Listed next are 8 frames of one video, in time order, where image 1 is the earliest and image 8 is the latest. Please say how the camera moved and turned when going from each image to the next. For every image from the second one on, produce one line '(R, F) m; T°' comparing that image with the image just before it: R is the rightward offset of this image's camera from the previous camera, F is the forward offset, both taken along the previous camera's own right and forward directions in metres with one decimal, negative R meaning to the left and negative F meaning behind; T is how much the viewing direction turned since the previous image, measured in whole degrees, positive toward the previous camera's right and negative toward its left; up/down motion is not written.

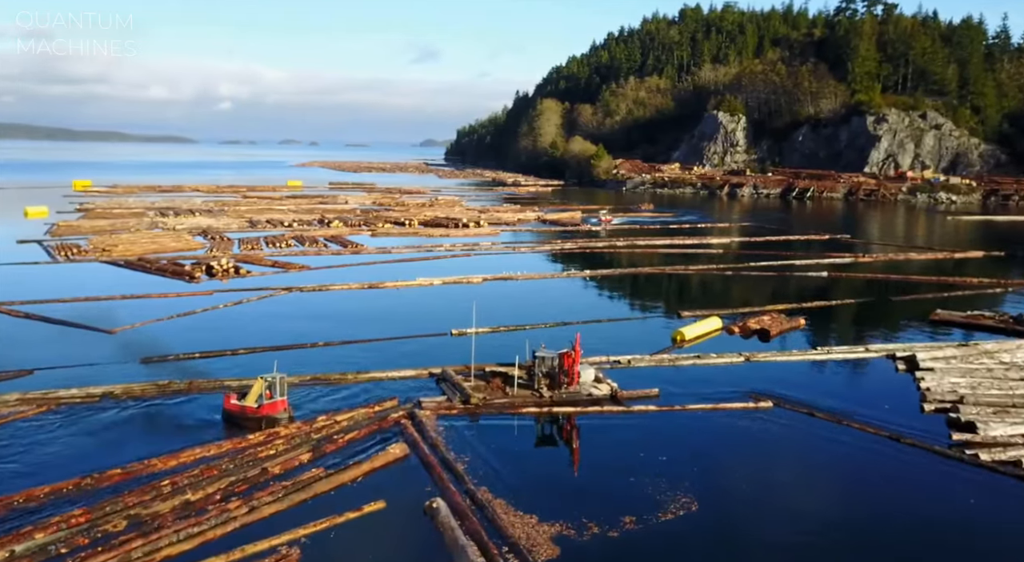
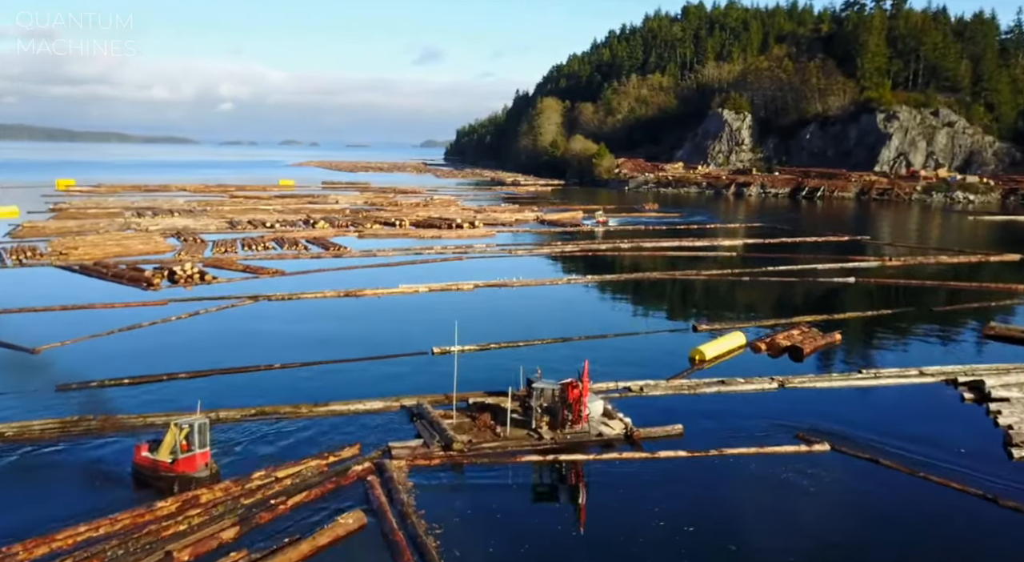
(+0.2, +2.6) m; 0°
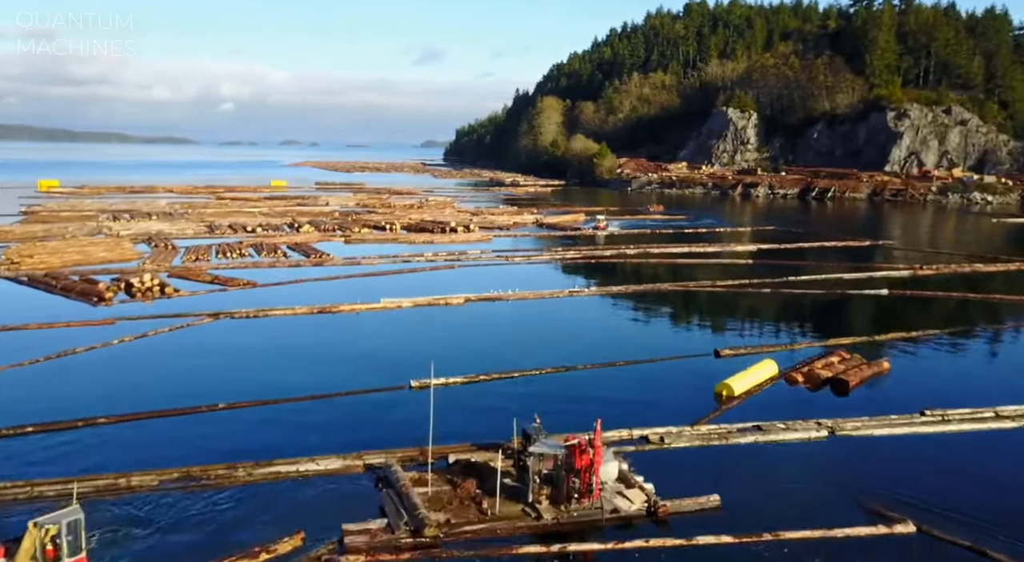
(+0.1, +2.4) m; 0°
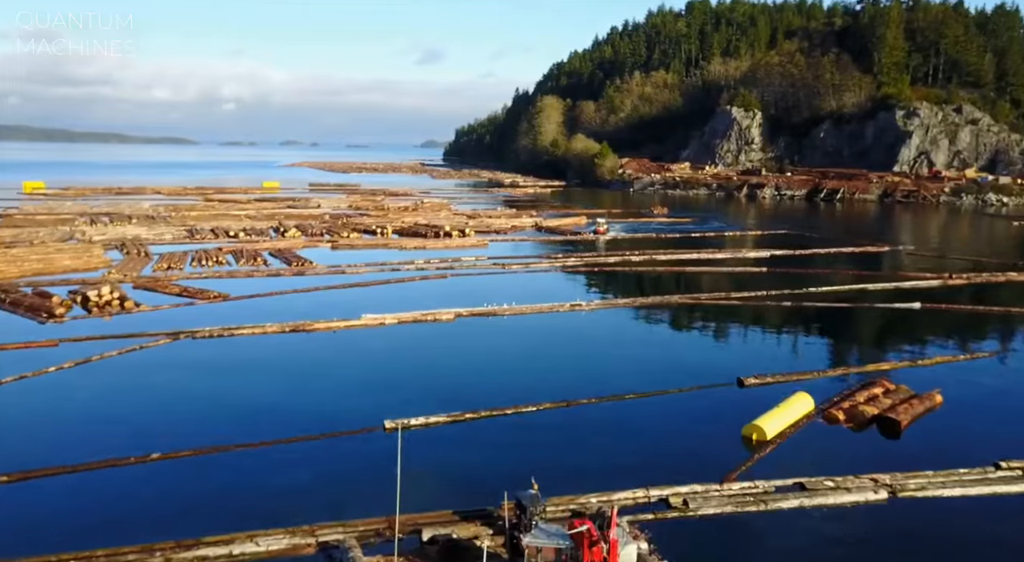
(+0.1, +2.0) m; 0°
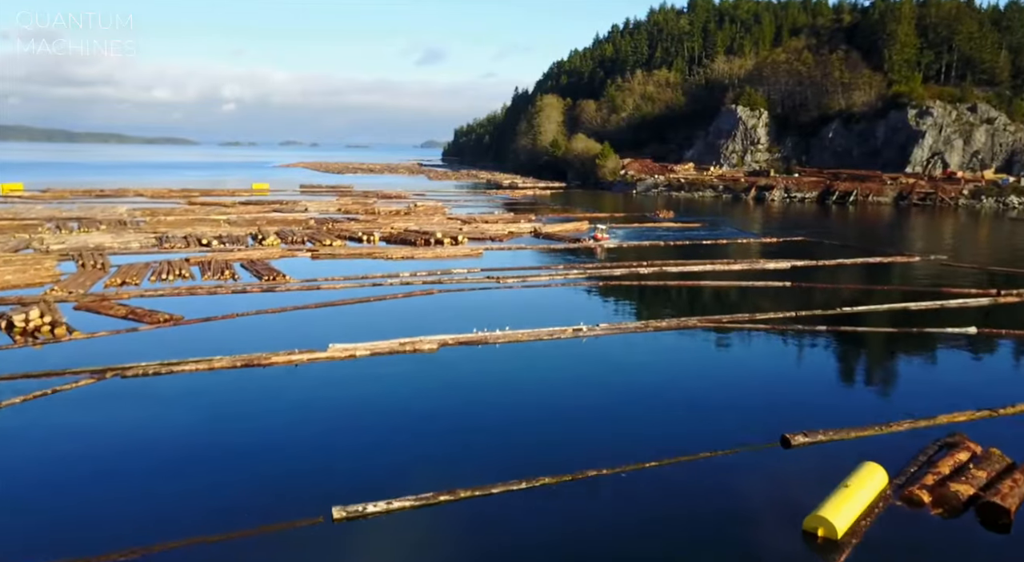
(+0.1, +2.7) m; 0°
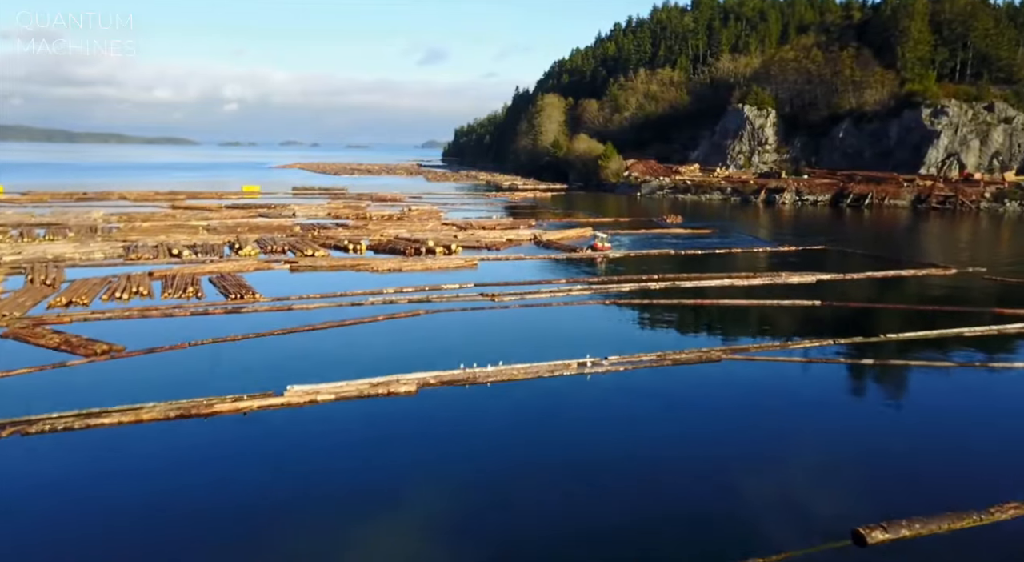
(+0.1, +2.6) m; 0°
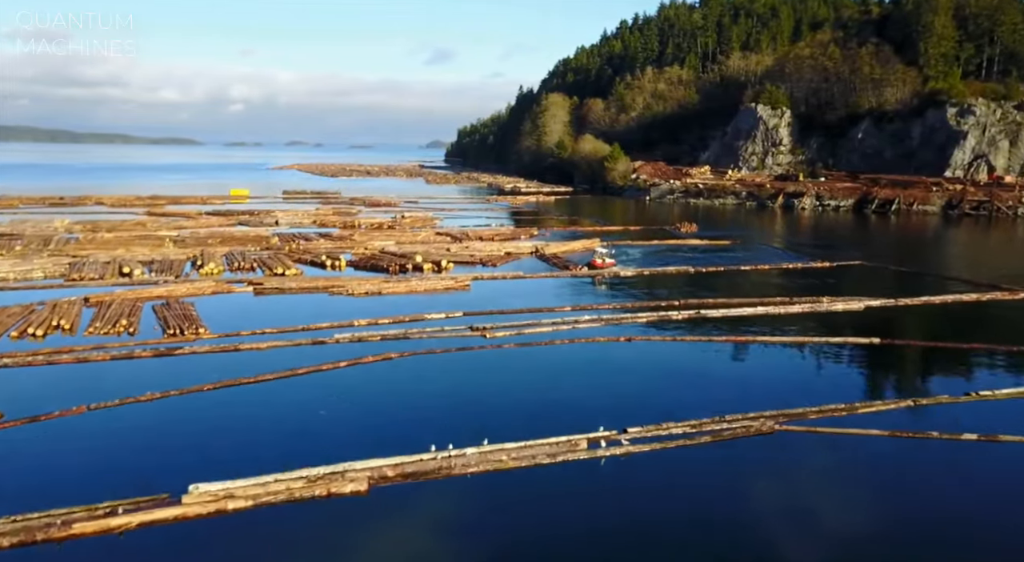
(+0.2, +3.6) m; 0°
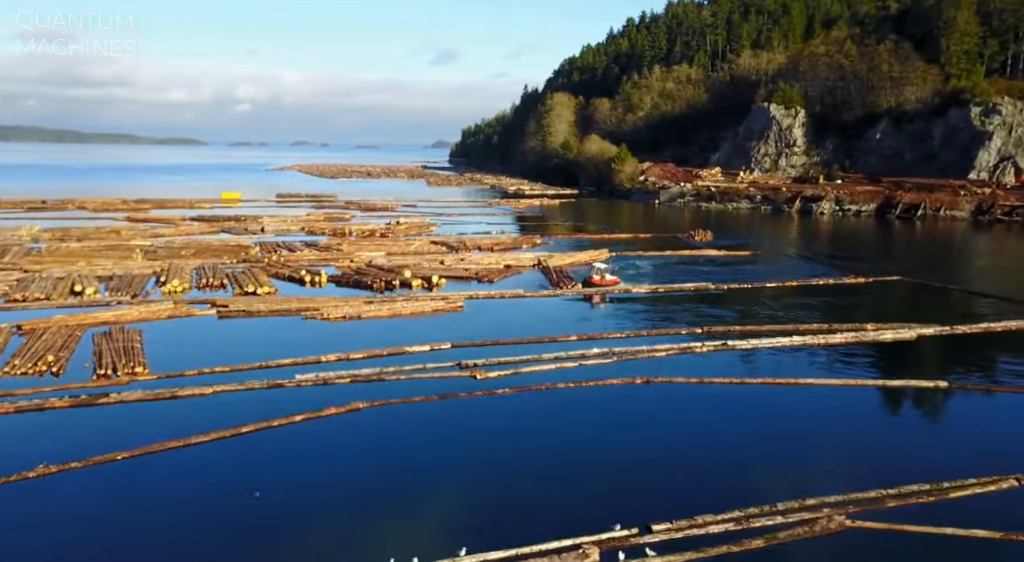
(+0.2, +2.9) m; 0°
